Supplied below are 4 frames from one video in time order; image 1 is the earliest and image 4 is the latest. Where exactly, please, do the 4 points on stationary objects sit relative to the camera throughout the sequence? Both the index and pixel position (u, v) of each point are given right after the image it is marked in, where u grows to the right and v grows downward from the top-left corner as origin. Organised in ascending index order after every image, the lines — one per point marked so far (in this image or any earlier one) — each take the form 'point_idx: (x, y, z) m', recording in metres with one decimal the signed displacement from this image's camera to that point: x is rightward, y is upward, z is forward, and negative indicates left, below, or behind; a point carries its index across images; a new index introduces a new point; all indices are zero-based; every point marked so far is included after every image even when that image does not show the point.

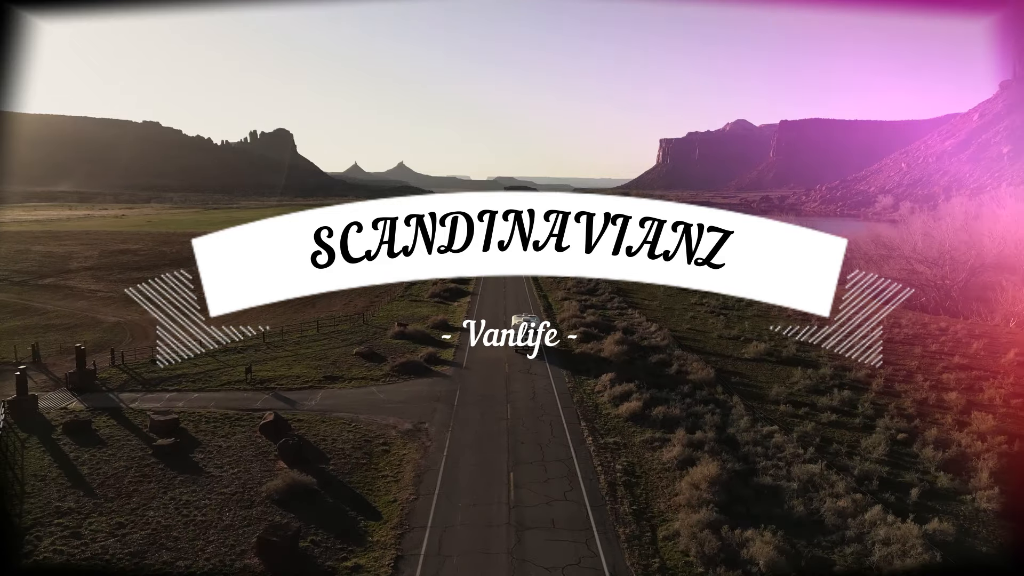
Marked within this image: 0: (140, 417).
0: (-13.6, -4.7, +19.1) m
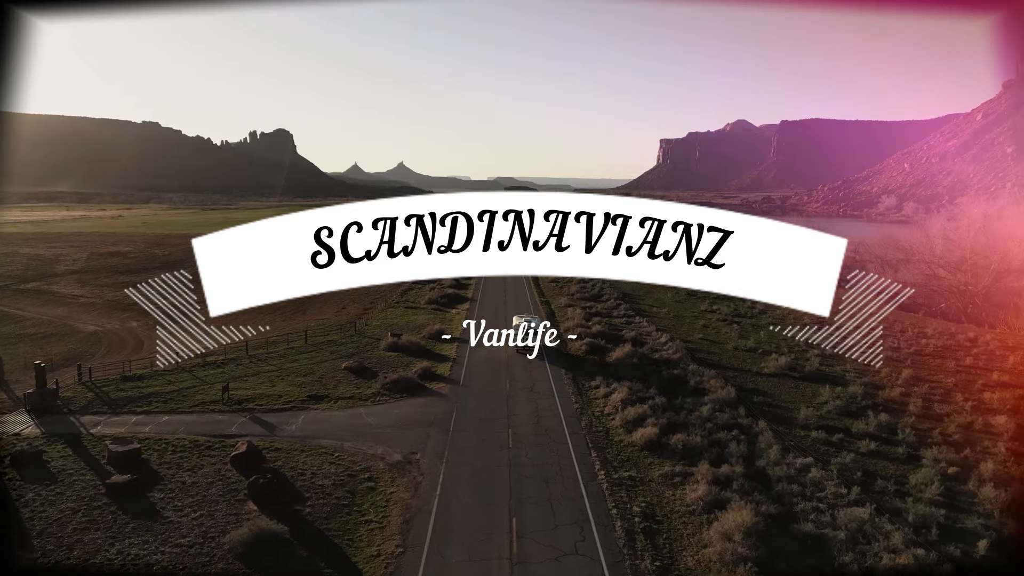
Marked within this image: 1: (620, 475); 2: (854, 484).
0: (-13.6, -5.2, +17.1) m
1: (+3.1, -5.4, +15.2) m
2: (+9.5, -5.4, +14.5) m
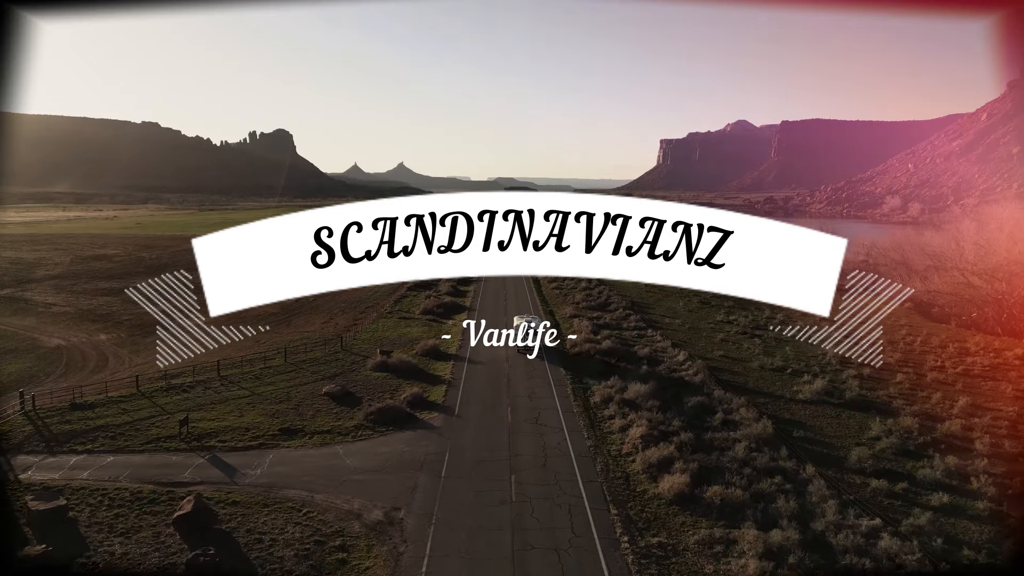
0: (-13.5, -5.8, +14.4) m
1: (+3.2, -6.0, +12.4) m
2: (+9.6, -6.0, +11.7) m
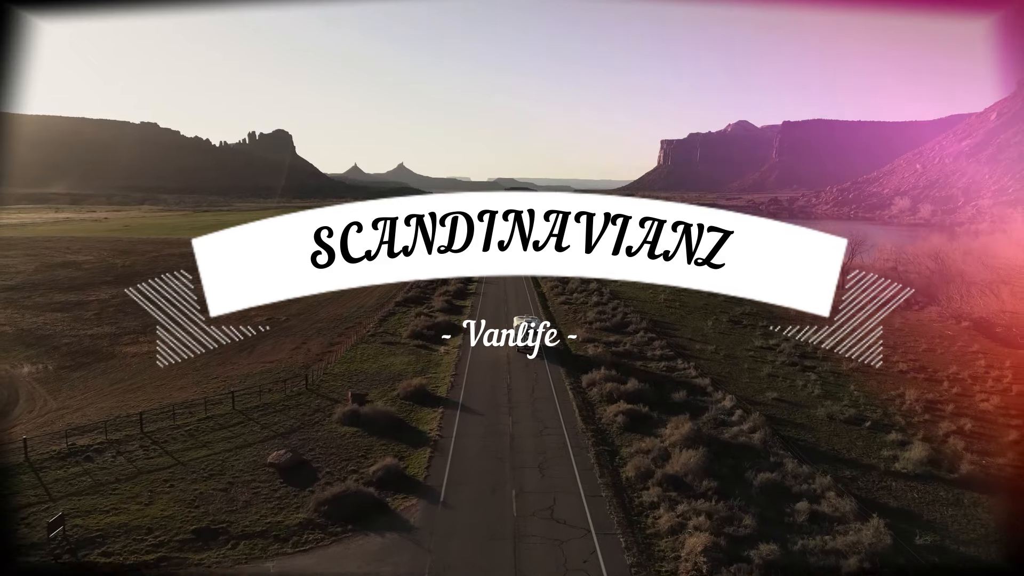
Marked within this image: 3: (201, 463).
0: (-13.3, -6.9, +9.2) m
1: (+3.4, -7.2, +7.2) m
2: (+9.7, -7.2, +6.5) m
3: (-9.8, -5.5, +16.6) m
